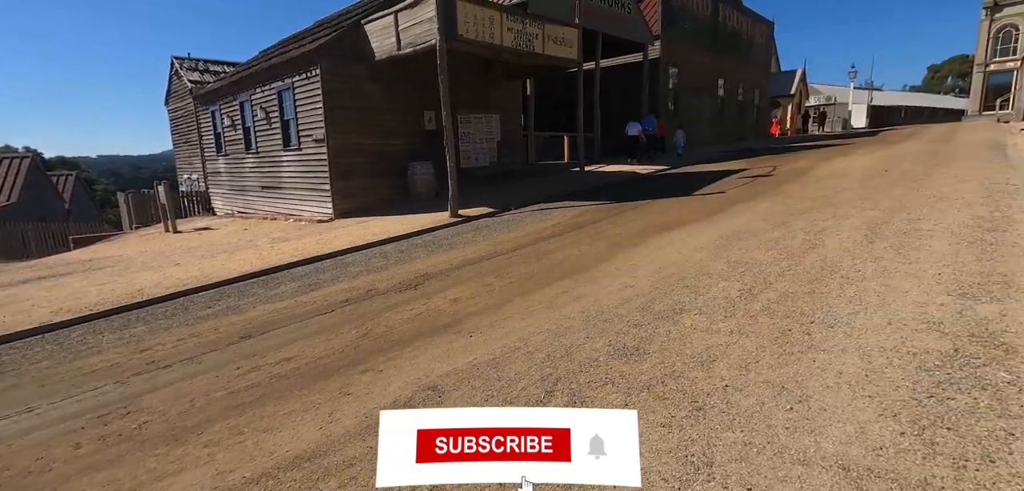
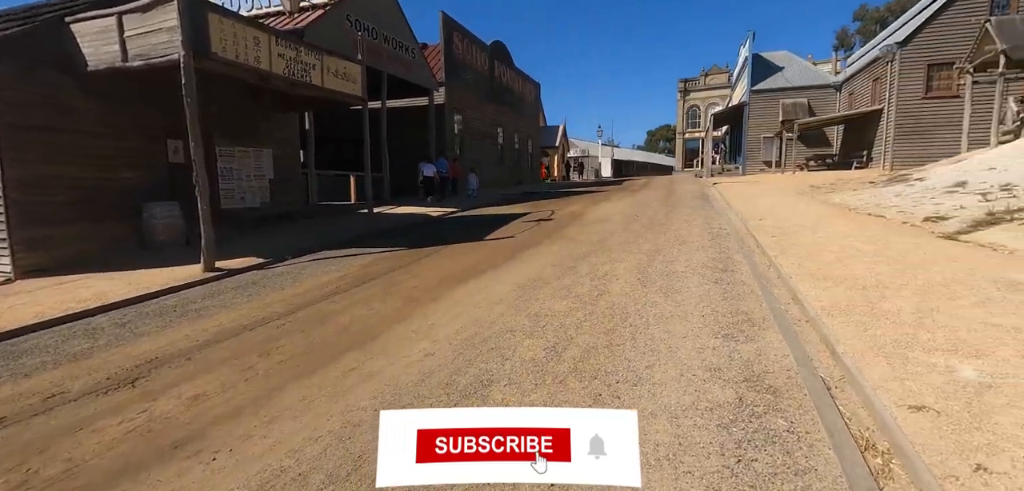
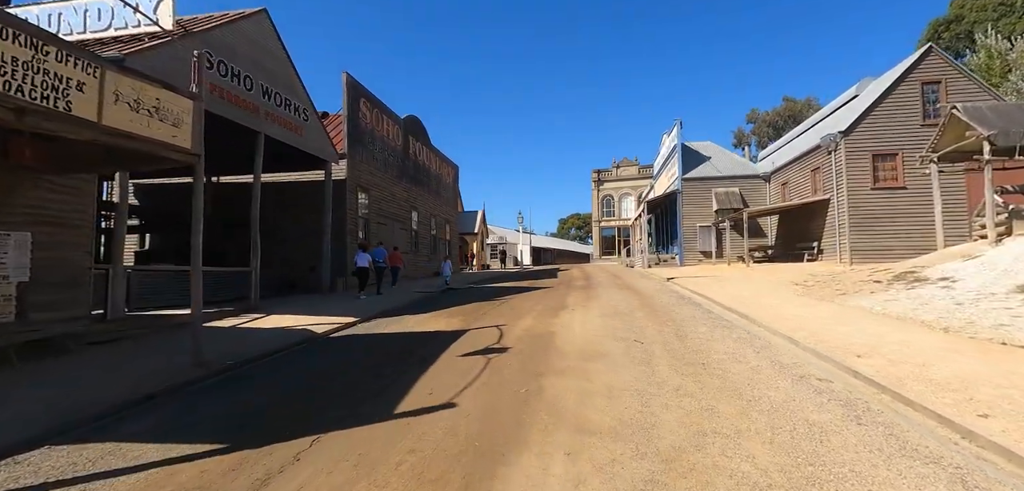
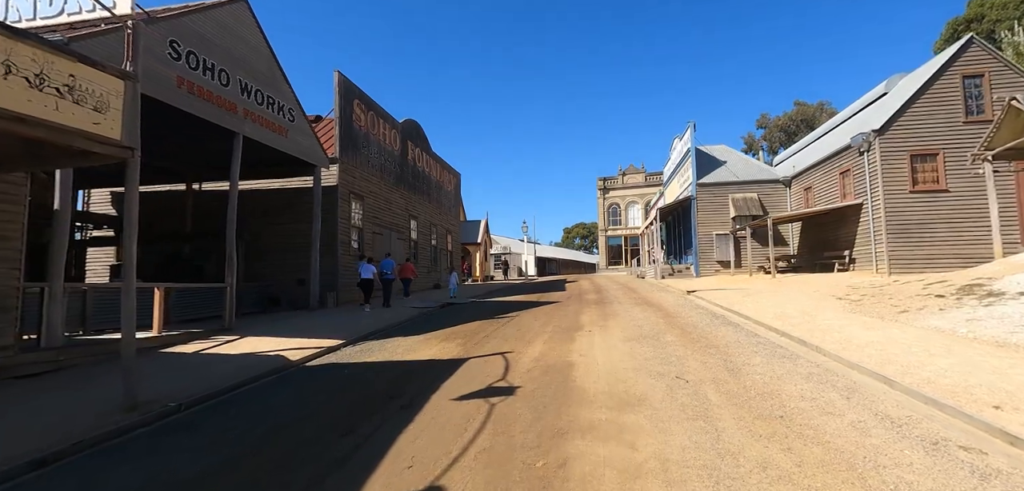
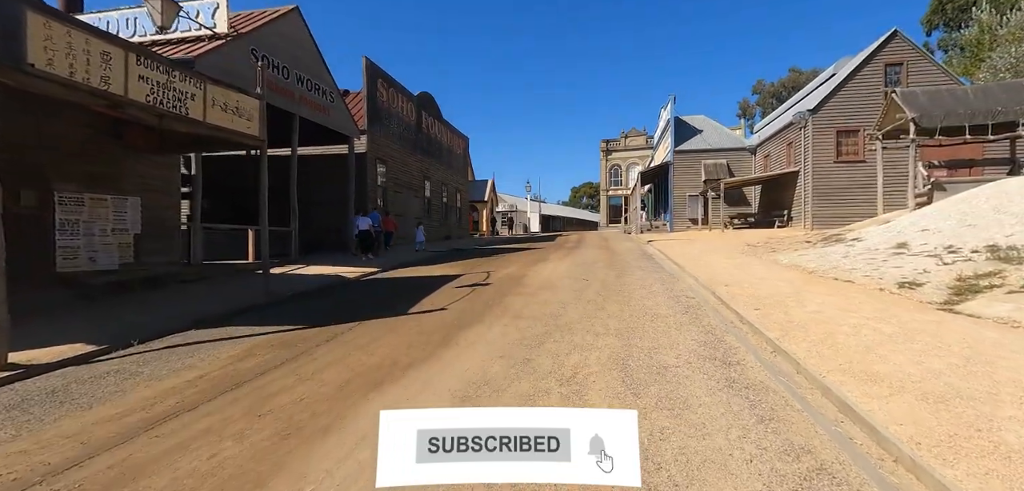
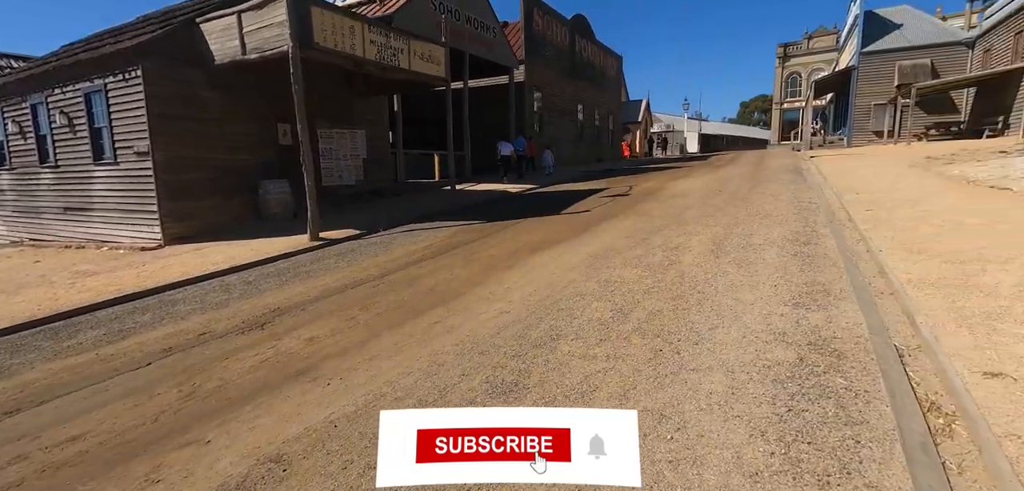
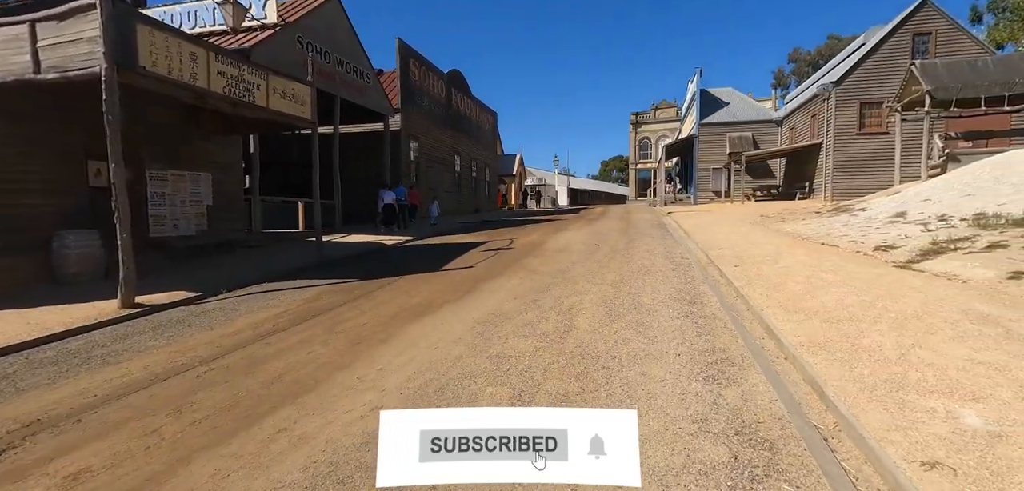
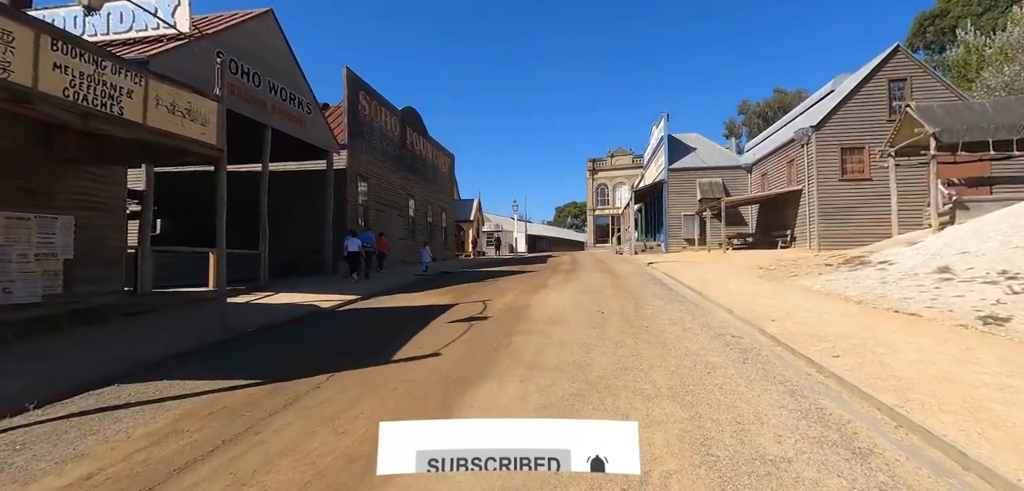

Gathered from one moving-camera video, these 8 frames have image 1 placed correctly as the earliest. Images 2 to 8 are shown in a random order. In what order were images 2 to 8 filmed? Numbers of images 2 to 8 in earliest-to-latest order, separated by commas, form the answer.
6, 2, 7, 5, 8, 3, 4
